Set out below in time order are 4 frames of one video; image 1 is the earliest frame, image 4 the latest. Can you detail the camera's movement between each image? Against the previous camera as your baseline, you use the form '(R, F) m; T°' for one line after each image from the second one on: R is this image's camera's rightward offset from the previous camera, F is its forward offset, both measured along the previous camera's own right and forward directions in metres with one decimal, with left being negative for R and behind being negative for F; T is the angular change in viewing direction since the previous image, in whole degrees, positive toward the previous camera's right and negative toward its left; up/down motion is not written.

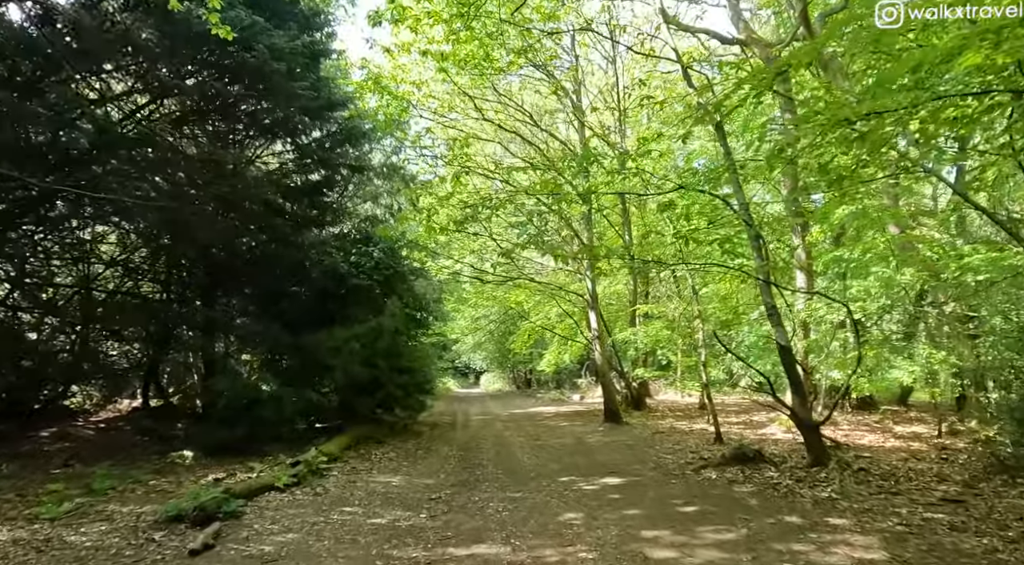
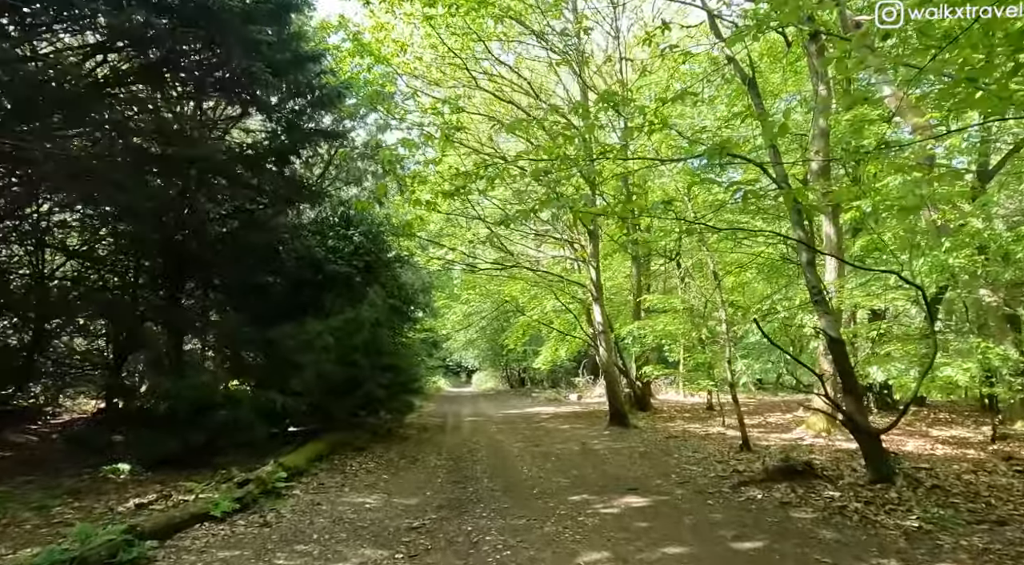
(-0.1, +1.3) m; +1°
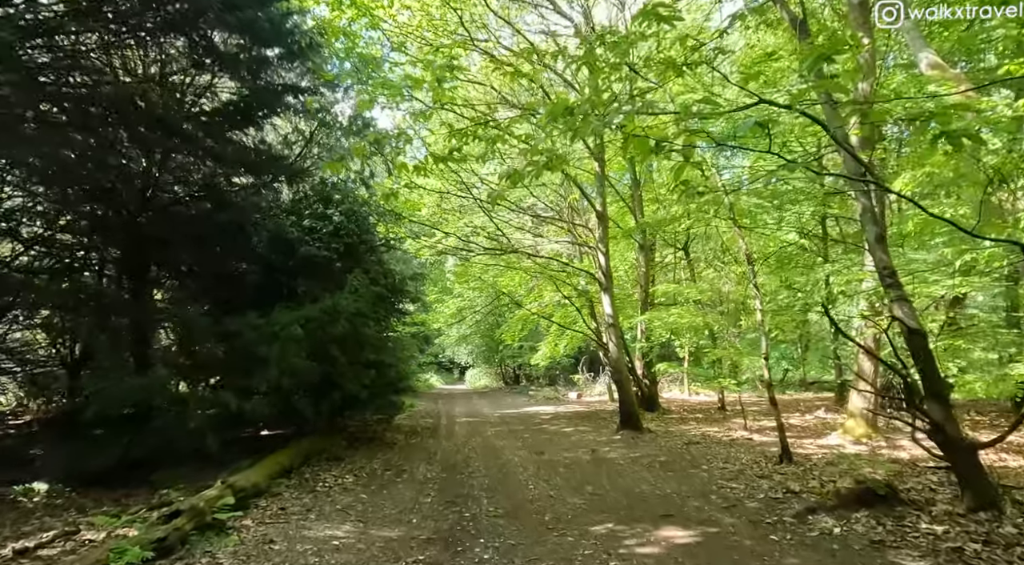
(-0.1, +1.2) m; +1°
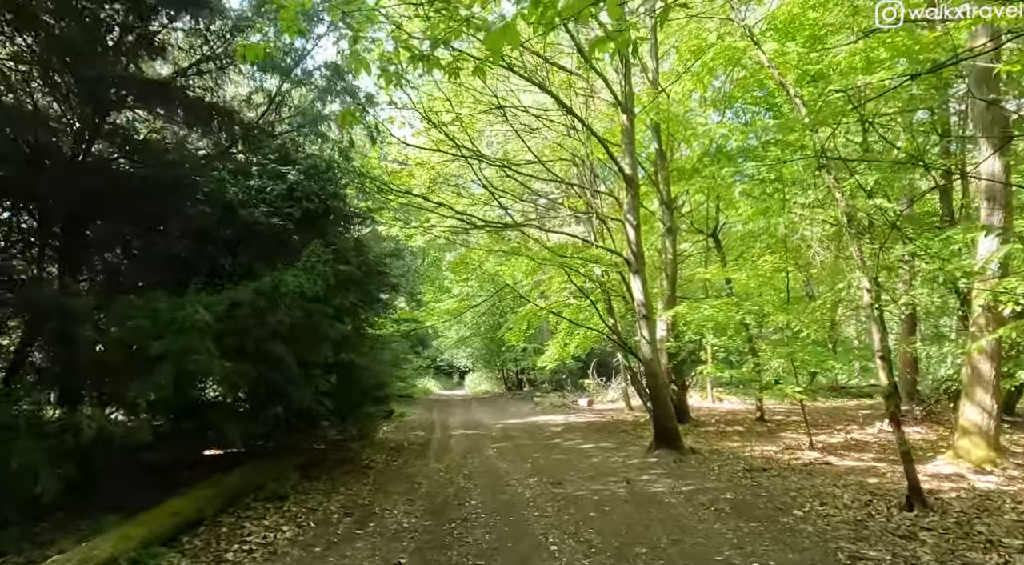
(-0.1, +2.2) m; 0°
